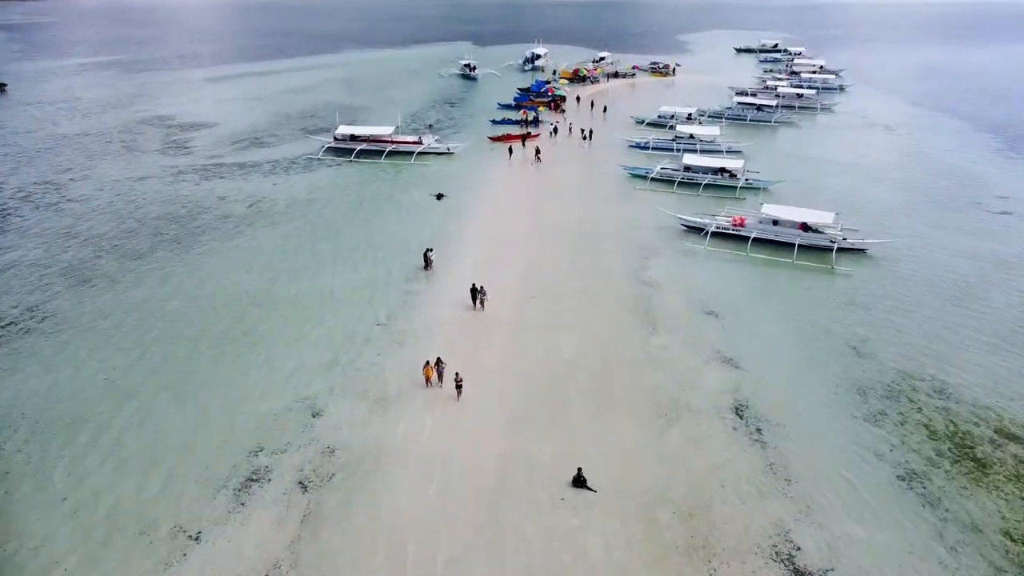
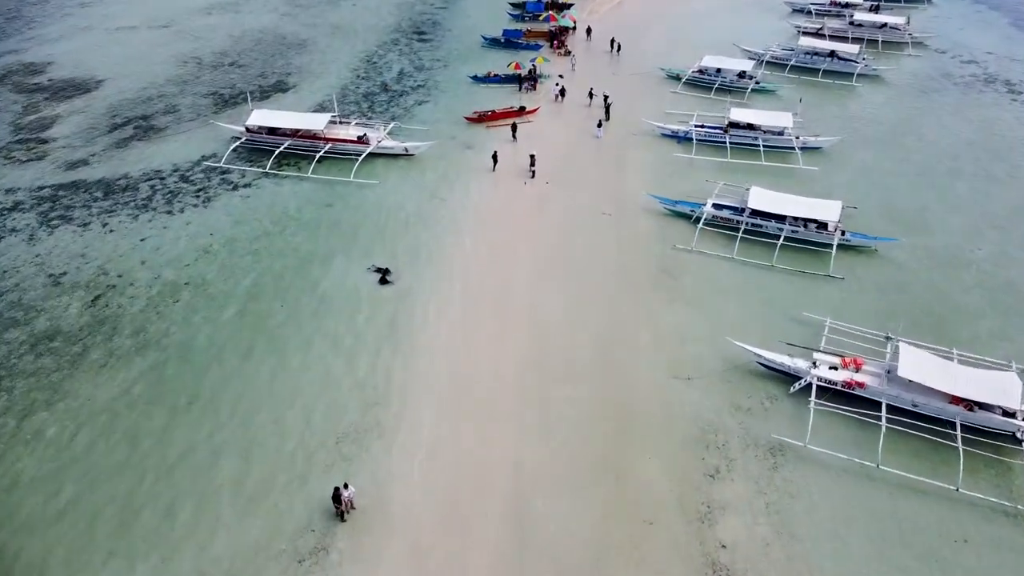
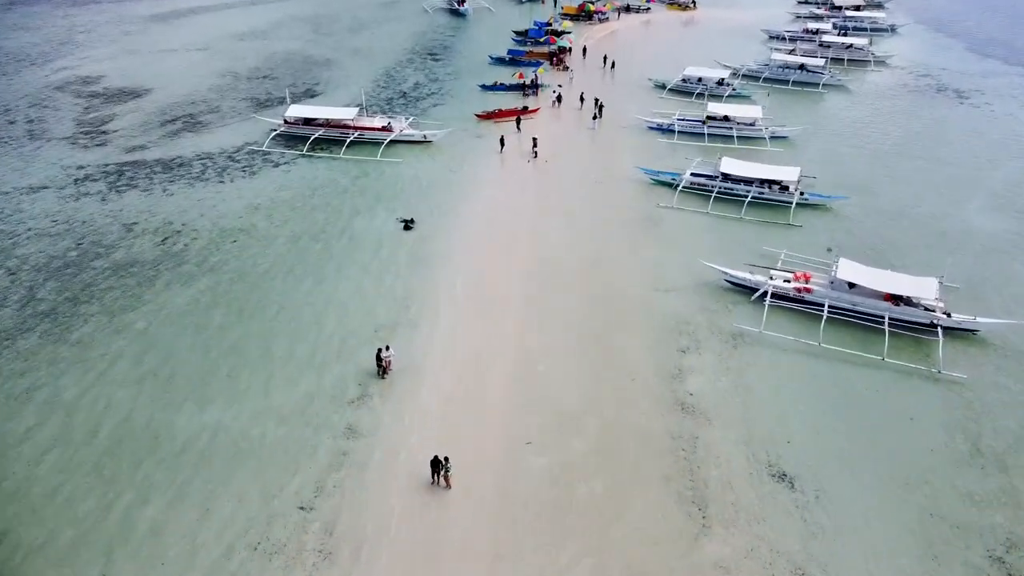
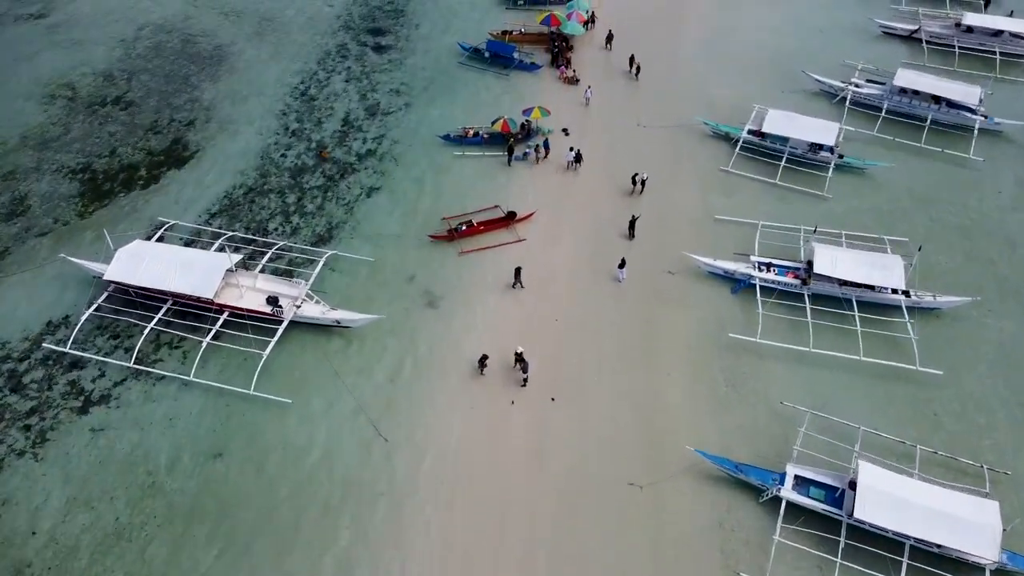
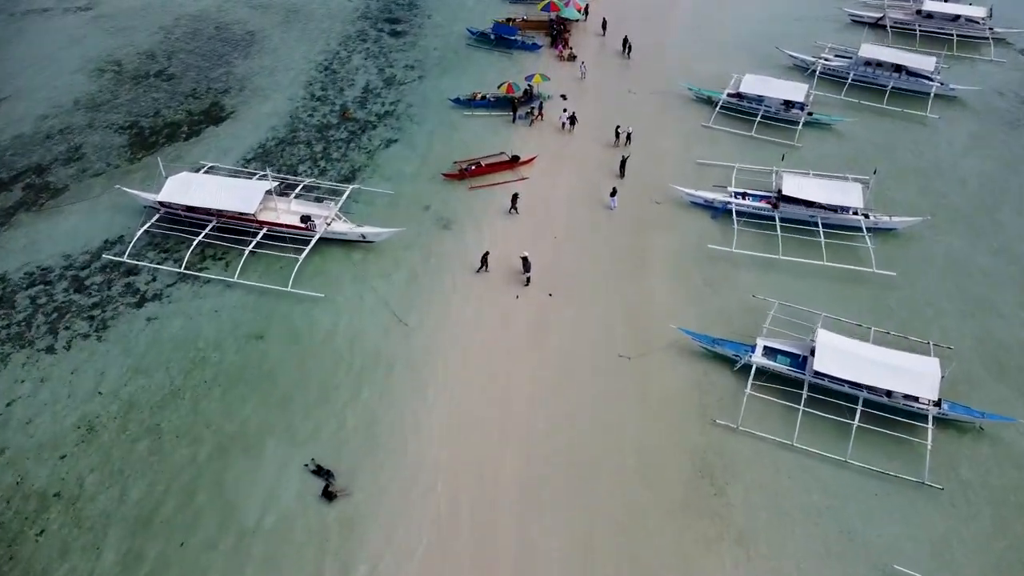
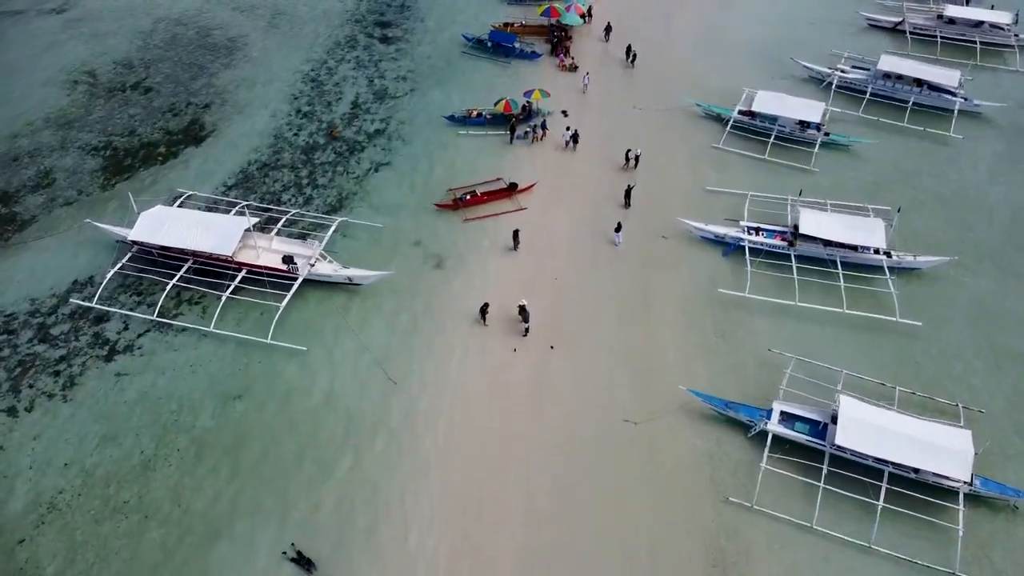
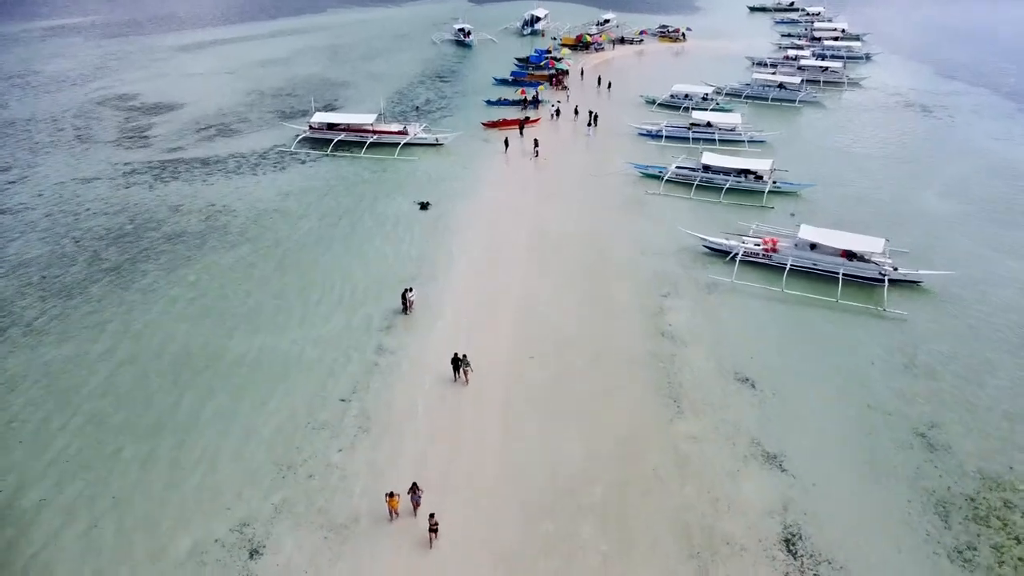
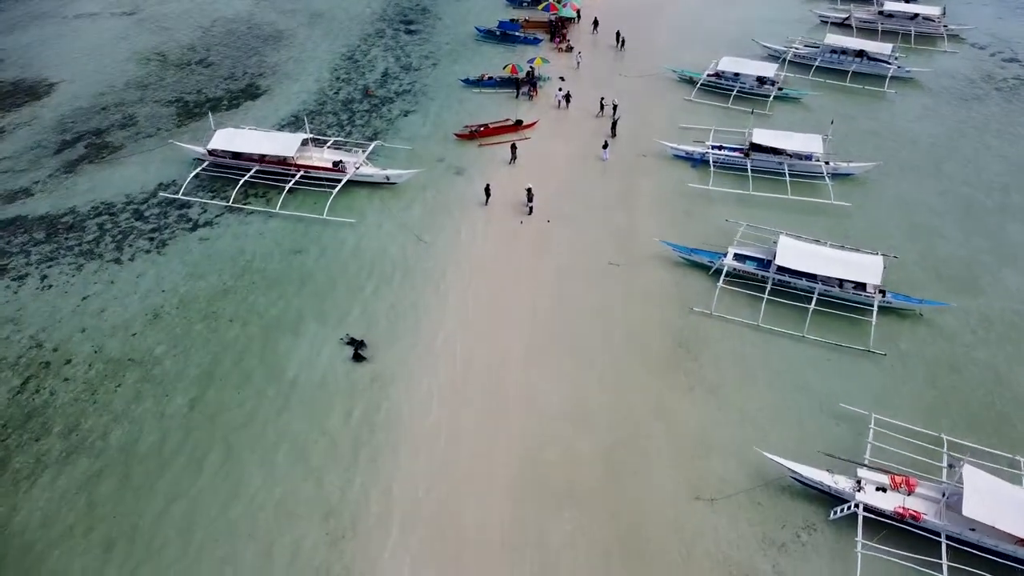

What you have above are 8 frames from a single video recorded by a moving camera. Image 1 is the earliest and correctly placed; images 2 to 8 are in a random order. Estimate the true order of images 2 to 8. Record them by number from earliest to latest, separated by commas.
7, 3, 2, 8, 5, 6, 4
